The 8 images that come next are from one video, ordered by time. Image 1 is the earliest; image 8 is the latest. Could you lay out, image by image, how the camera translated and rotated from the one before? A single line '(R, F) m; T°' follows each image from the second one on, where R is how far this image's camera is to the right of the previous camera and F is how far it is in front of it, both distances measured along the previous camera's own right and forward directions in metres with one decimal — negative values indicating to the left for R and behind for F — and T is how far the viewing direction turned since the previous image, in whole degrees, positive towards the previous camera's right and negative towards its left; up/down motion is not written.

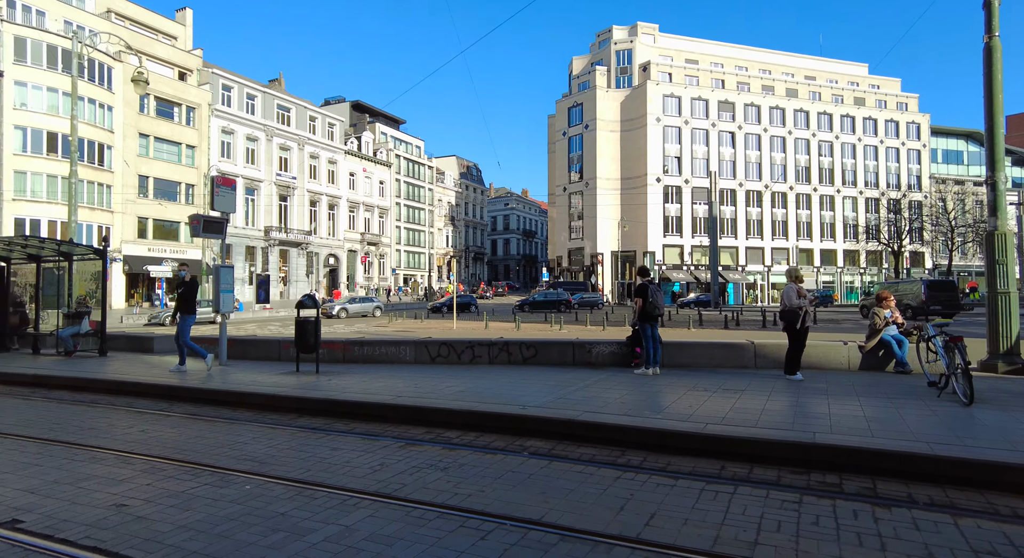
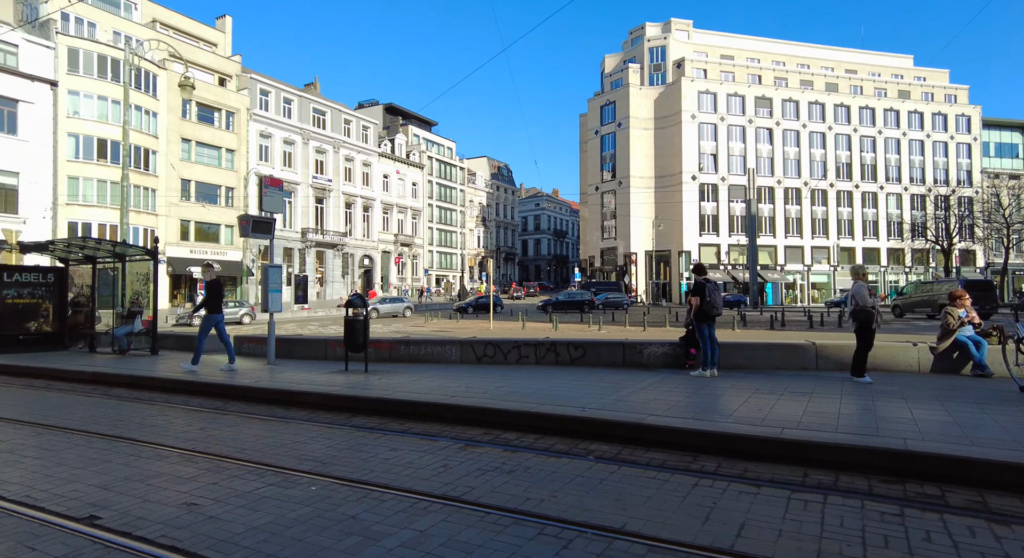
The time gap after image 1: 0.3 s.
(-0.3, +0.1) m; -3°
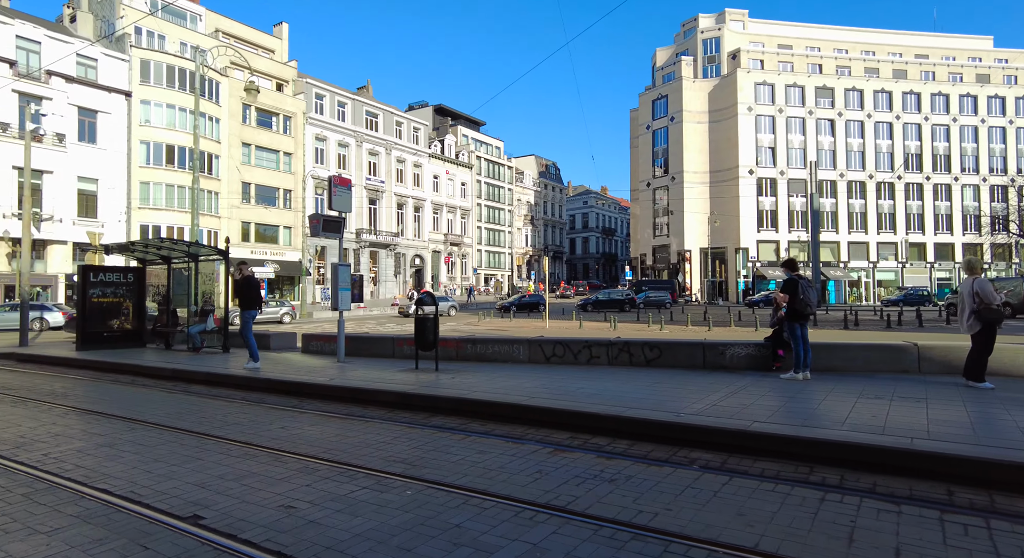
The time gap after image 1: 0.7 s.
(-0.4, +0.2) m; -5°
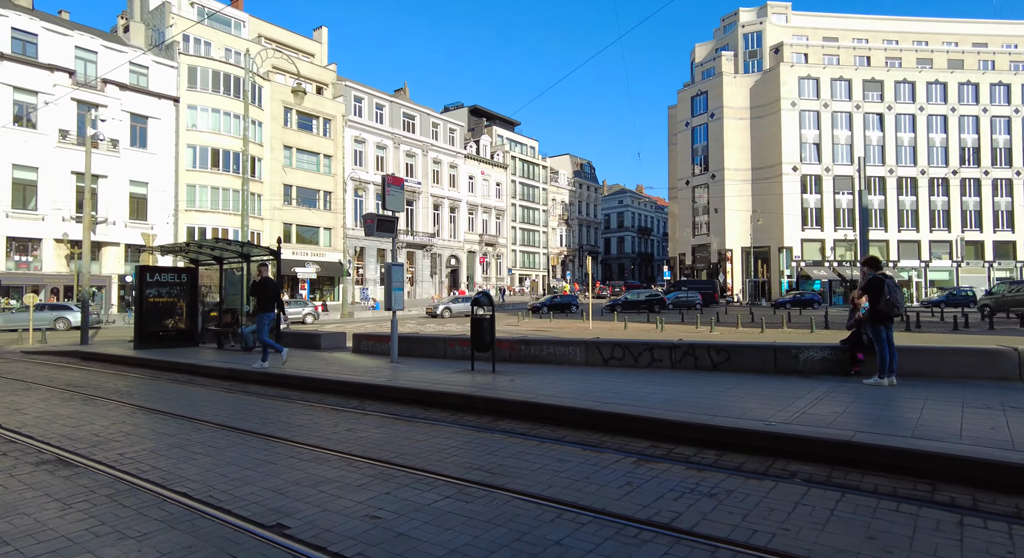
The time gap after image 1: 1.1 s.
(-0.4, +0.2) m; -3°
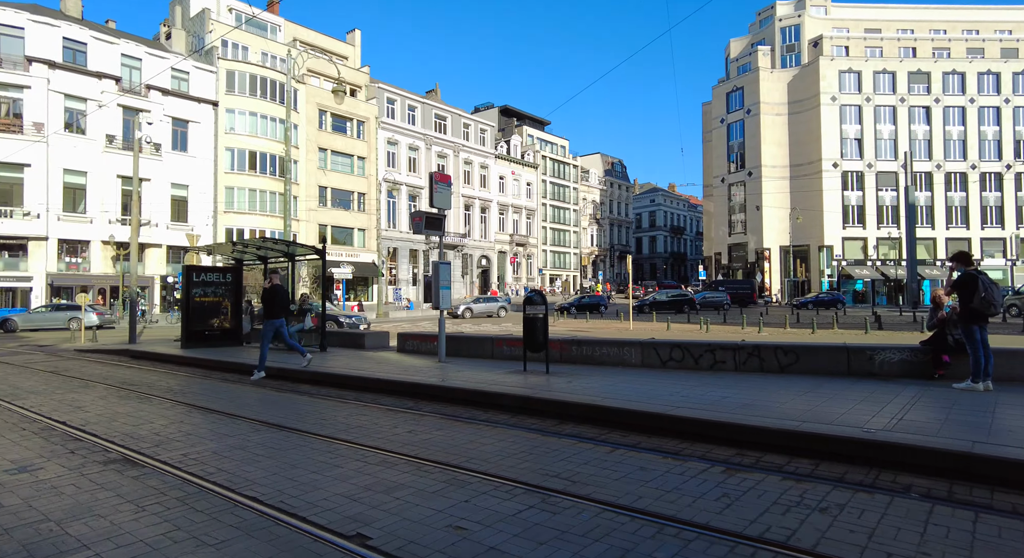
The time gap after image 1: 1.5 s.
(-0.4, +0.3) m; -3°
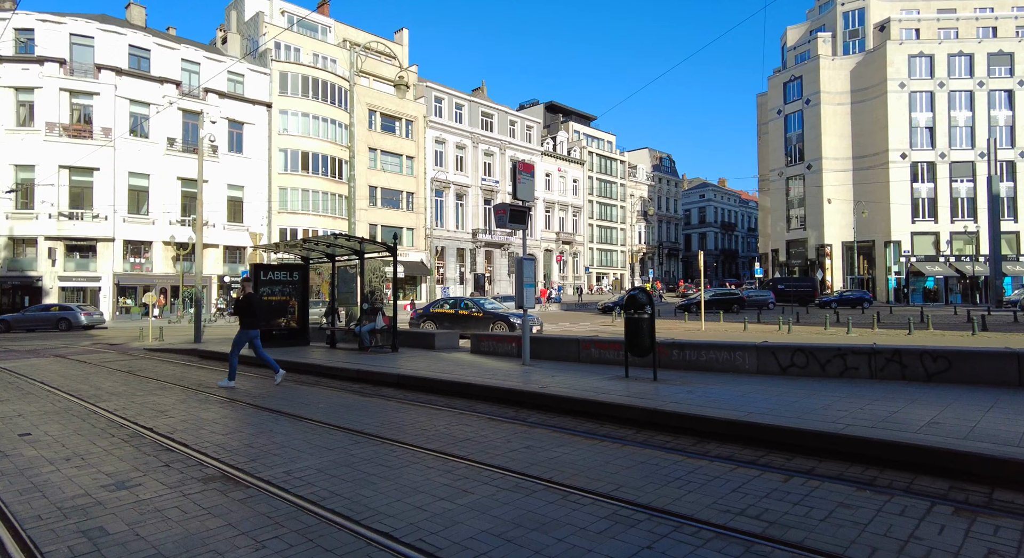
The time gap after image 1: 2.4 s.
(-0.9, +0.7) m; -4°
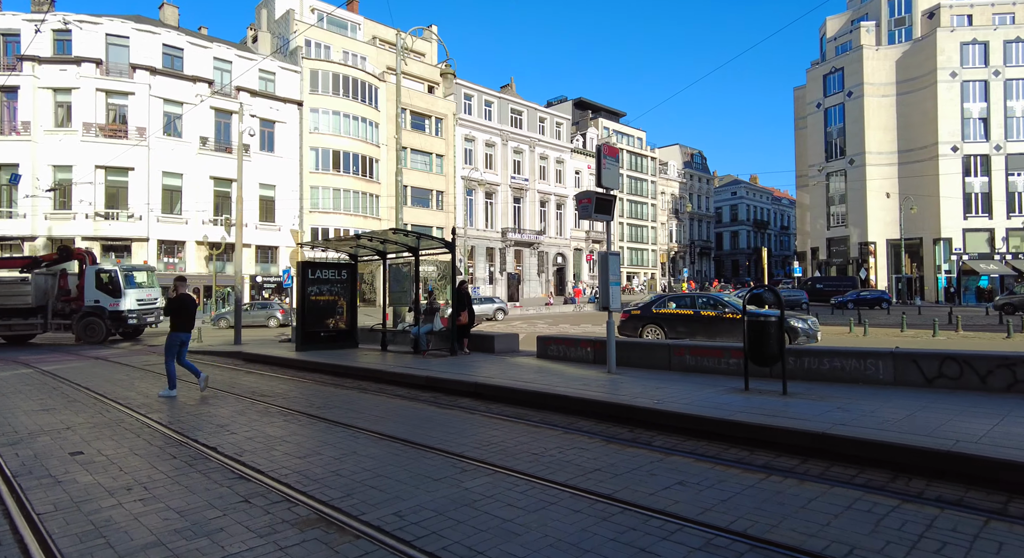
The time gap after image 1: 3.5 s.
(-1.0, +1.0) m; -2°
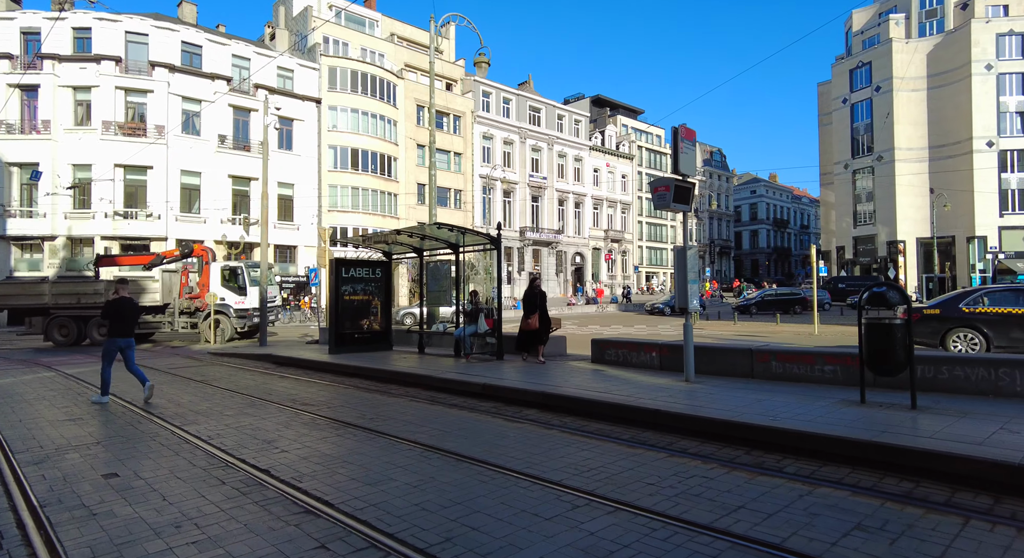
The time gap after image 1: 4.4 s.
(-0.8, +0.9) m; -1°
